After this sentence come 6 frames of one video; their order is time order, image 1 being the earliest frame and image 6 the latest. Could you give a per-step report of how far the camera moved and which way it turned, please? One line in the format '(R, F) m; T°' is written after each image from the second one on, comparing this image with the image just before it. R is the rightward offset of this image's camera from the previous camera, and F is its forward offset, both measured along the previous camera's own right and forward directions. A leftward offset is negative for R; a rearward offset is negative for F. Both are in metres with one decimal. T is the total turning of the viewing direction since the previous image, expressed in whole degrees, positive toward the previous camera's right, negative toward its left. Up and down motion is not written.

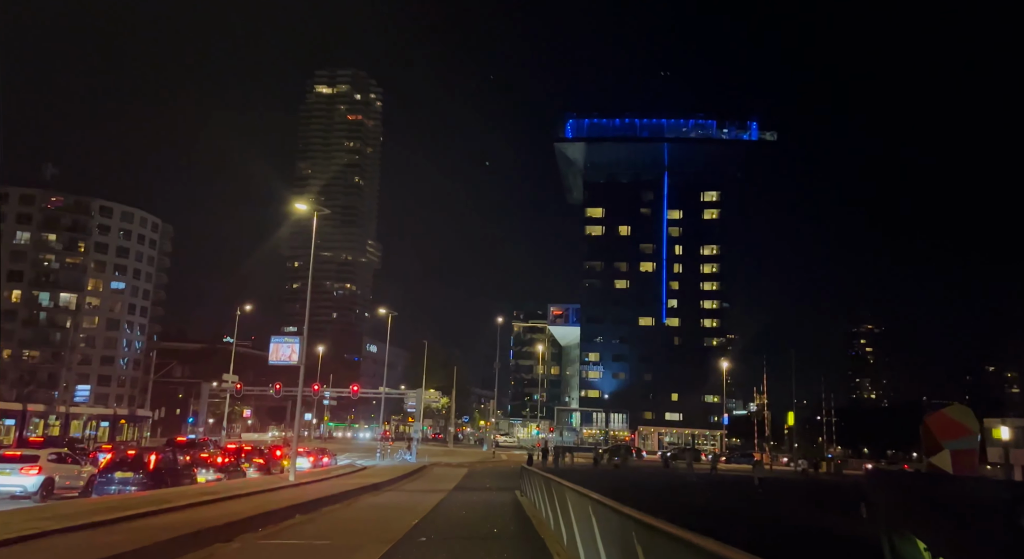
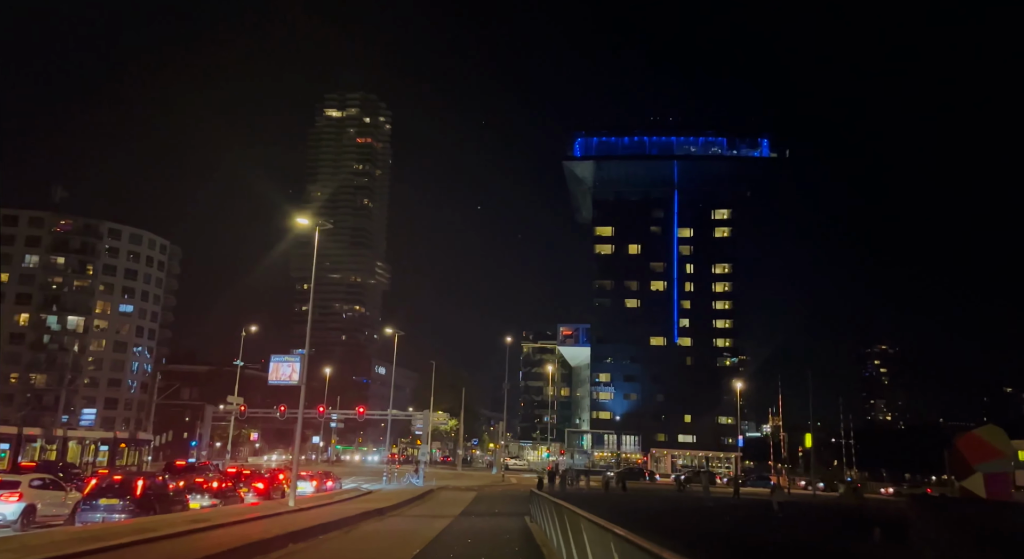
(0.0, +1.2) m; -1°
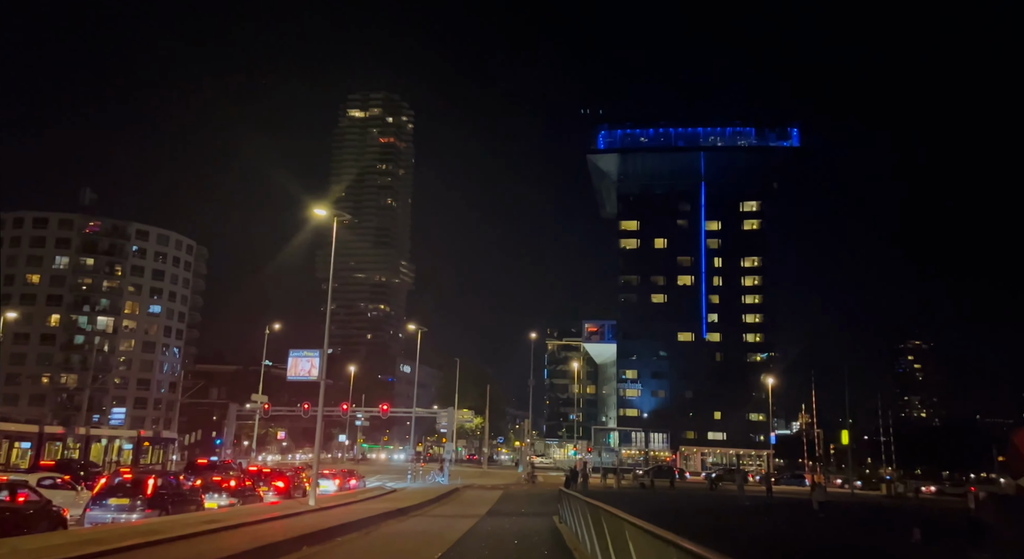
(0.0, +1.1) m; -2°
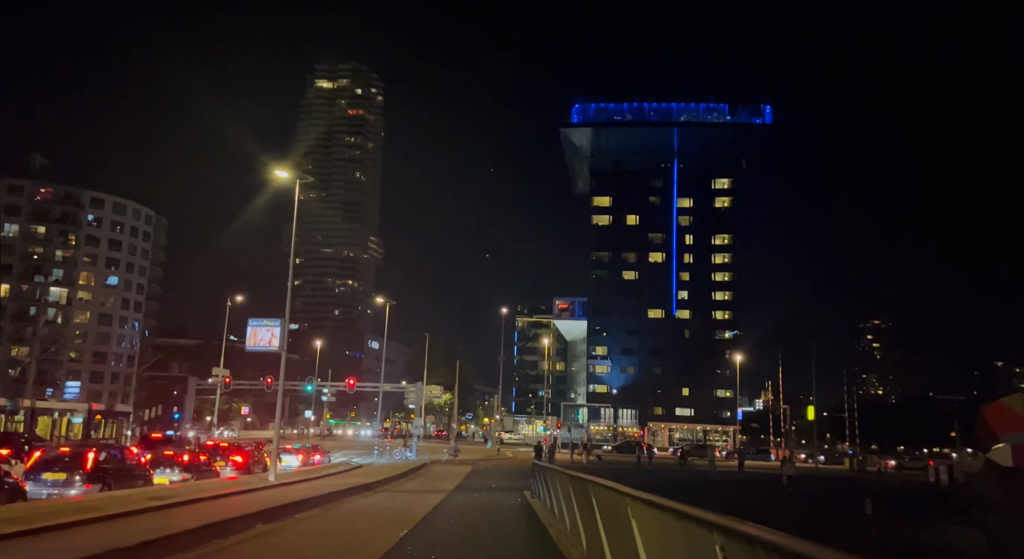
(-0.1, +1.3) m; +2°
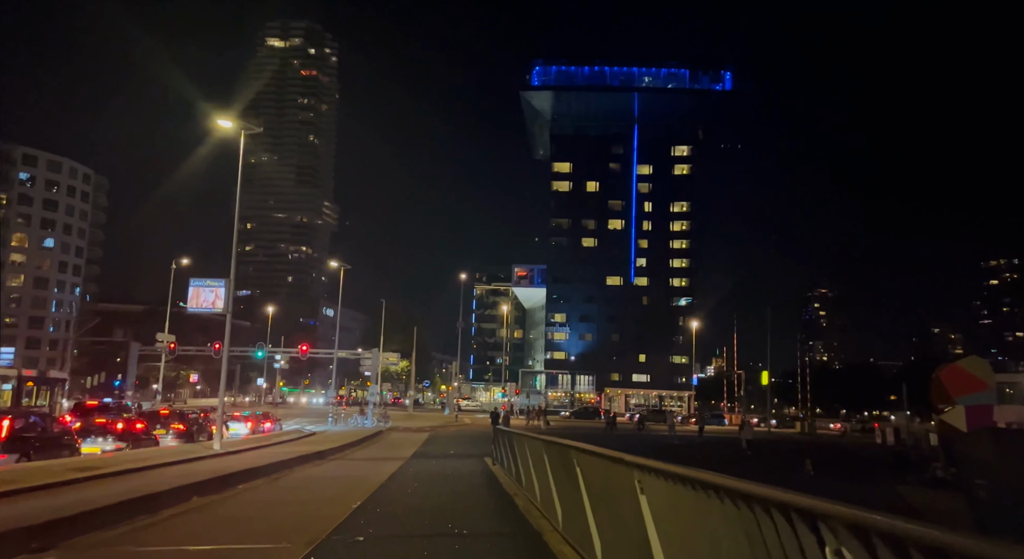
(-0.1, +1.5) m; +3°
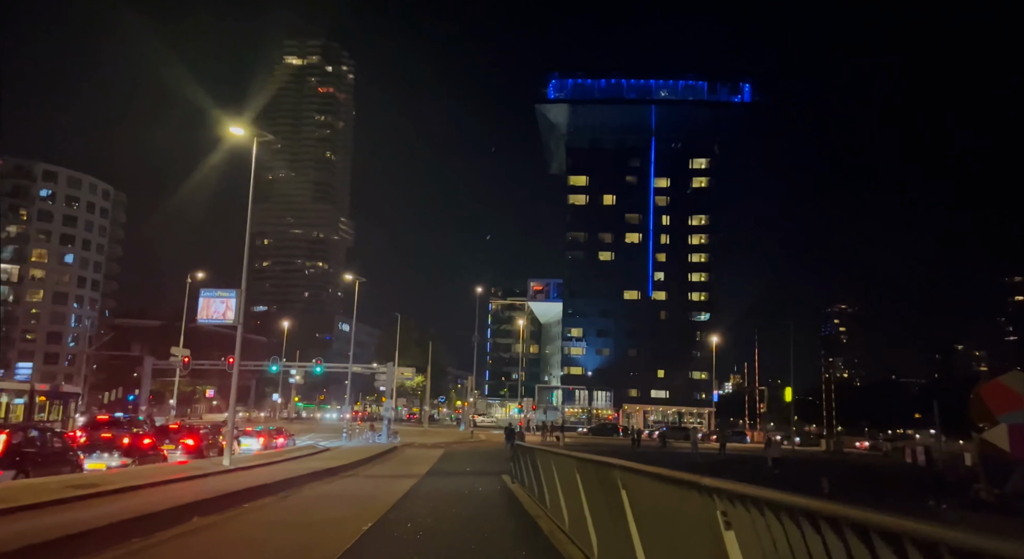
(-0.1, +0.9) m; -1°
